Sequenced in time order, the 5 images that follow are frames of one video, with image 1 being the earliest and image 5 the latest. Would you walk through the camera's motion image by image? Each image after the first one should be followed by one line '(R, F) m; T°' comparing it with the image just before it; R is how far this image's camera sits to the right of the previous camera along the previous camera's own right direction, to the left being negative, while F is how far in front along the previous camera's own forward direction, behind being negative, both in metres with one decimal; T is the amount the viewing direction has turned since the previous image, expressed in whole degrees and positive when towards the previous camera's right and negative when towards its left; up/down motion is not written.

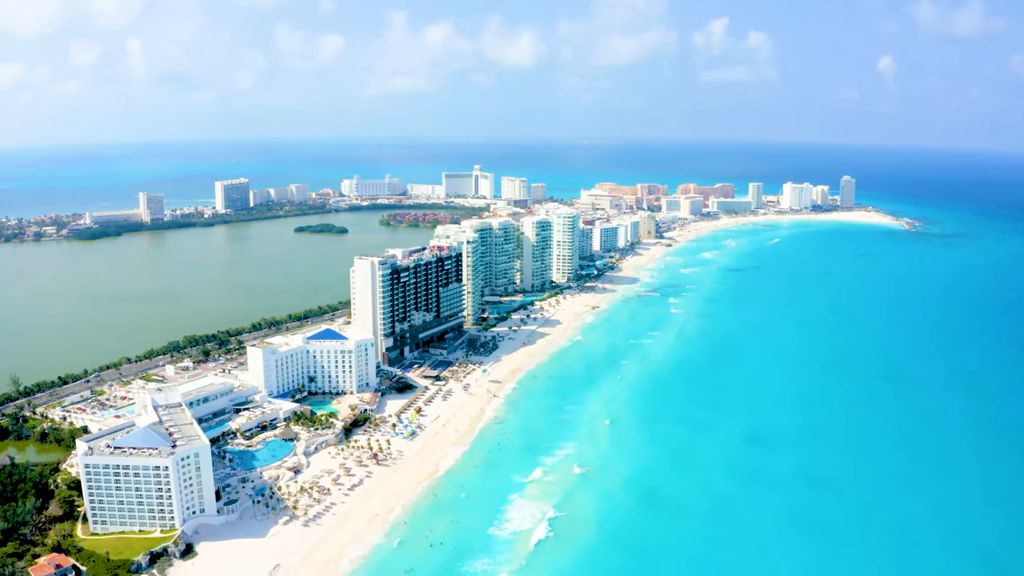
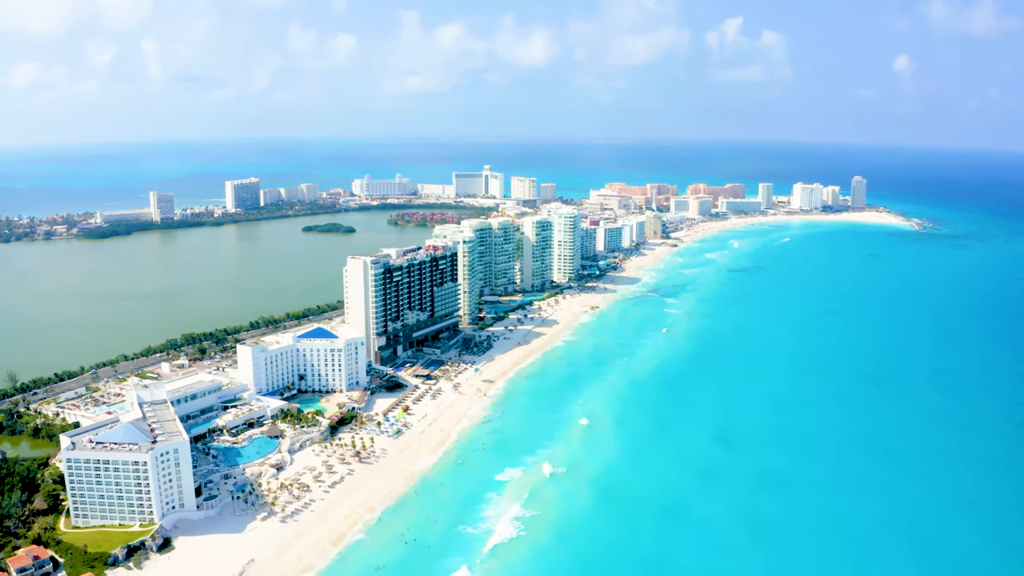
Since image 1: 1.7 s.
(+2.0, -0.3) m; -1°
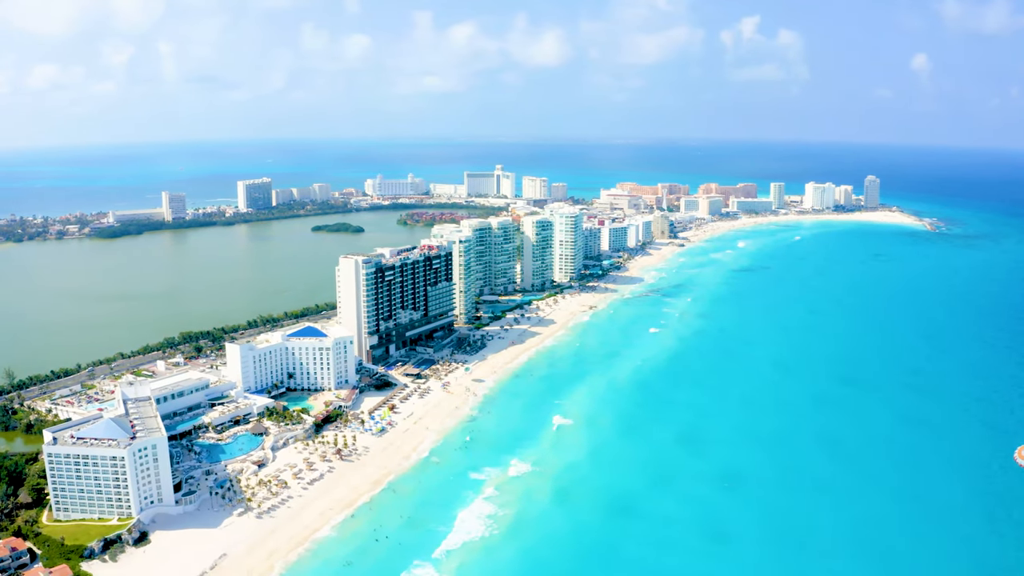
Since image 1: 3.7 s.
(+2.3, -0.4) m; -1°
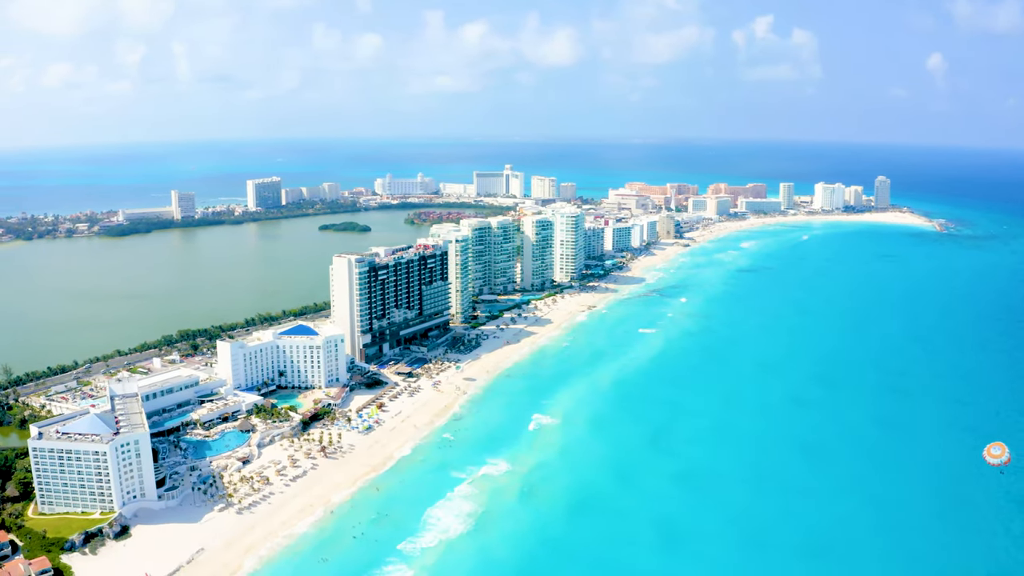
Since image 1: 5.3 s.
(+1.9, -0.3) m; -1°
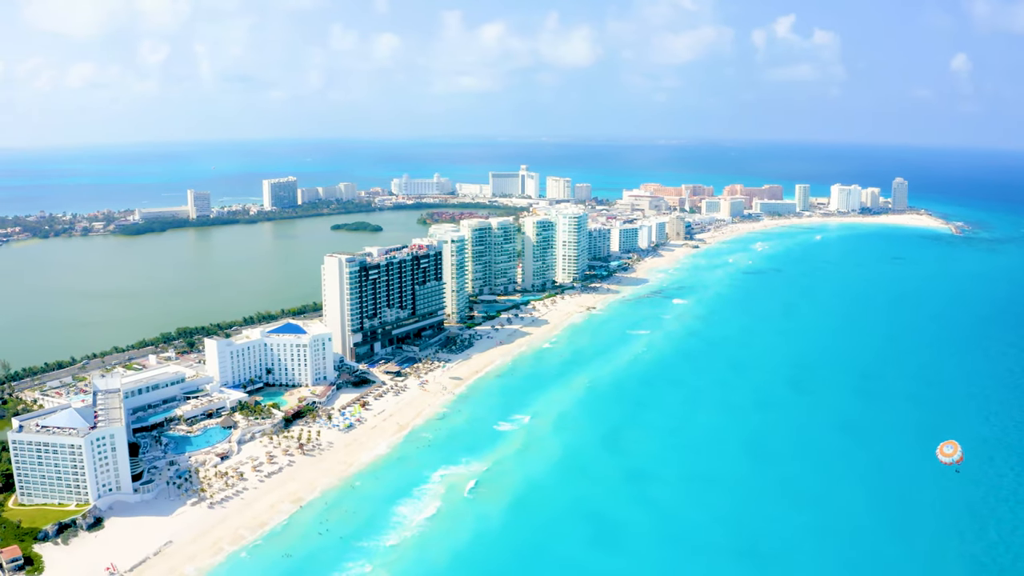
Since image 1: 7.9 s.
(+2.9, -0.5) m; -2°
